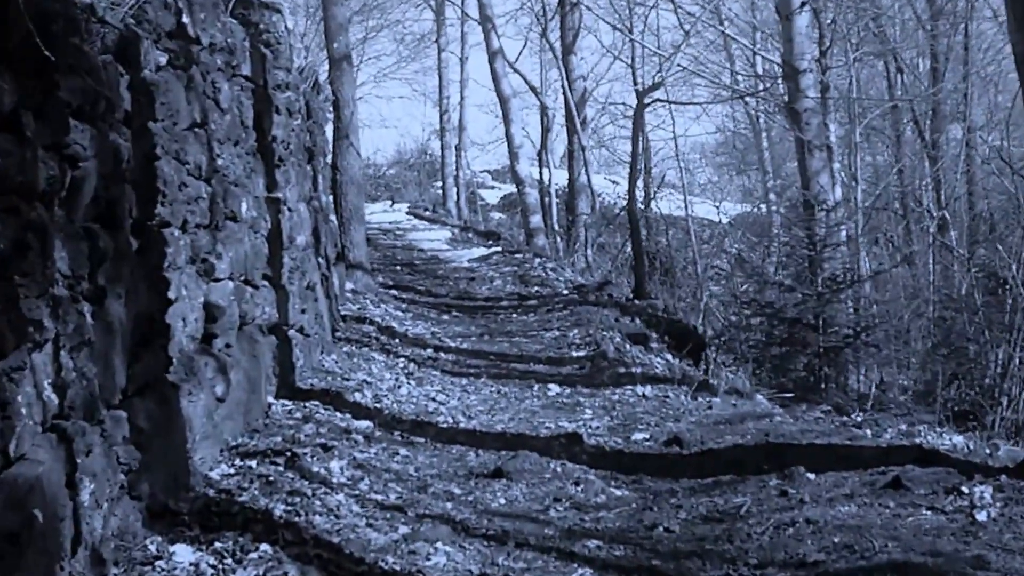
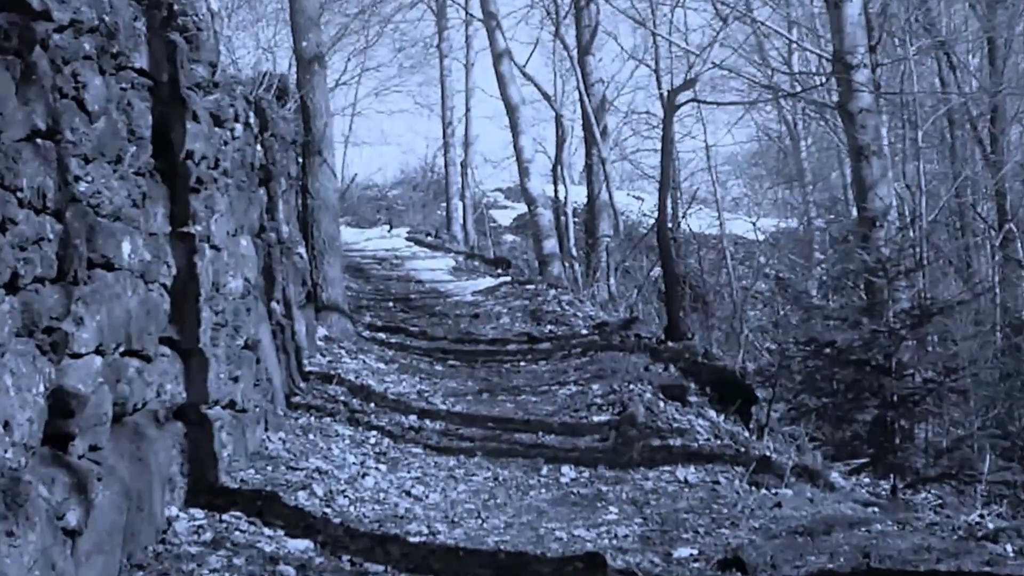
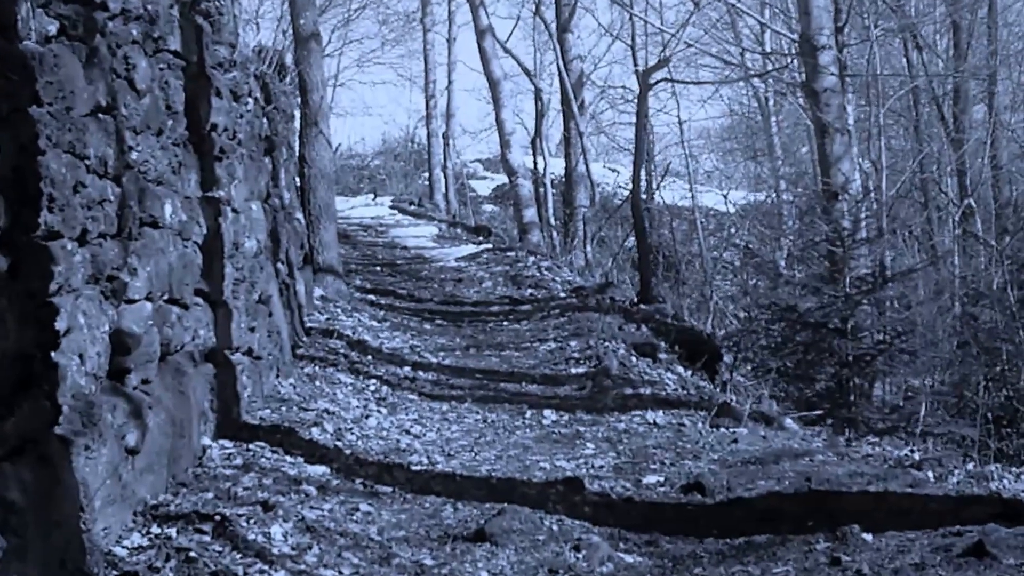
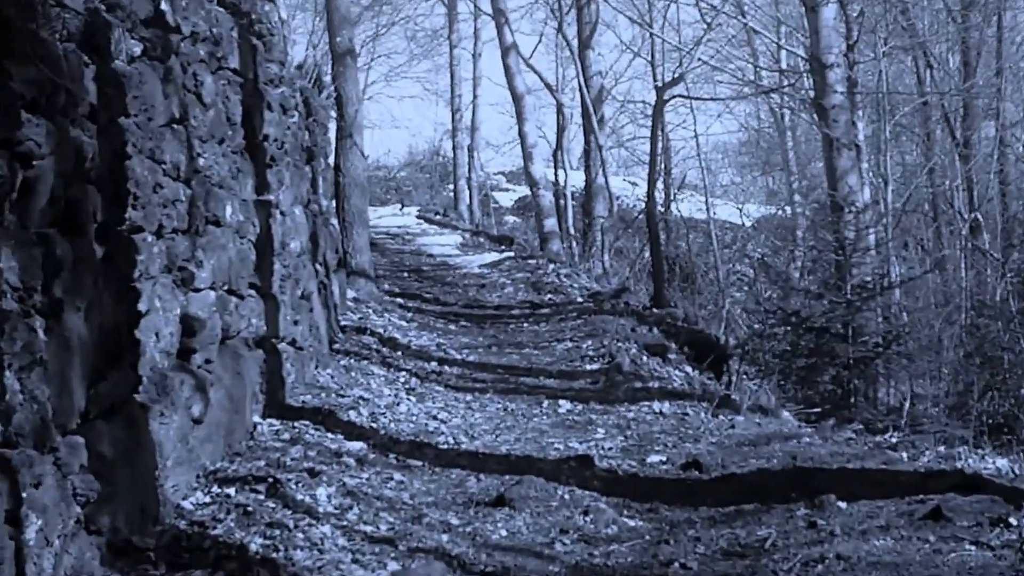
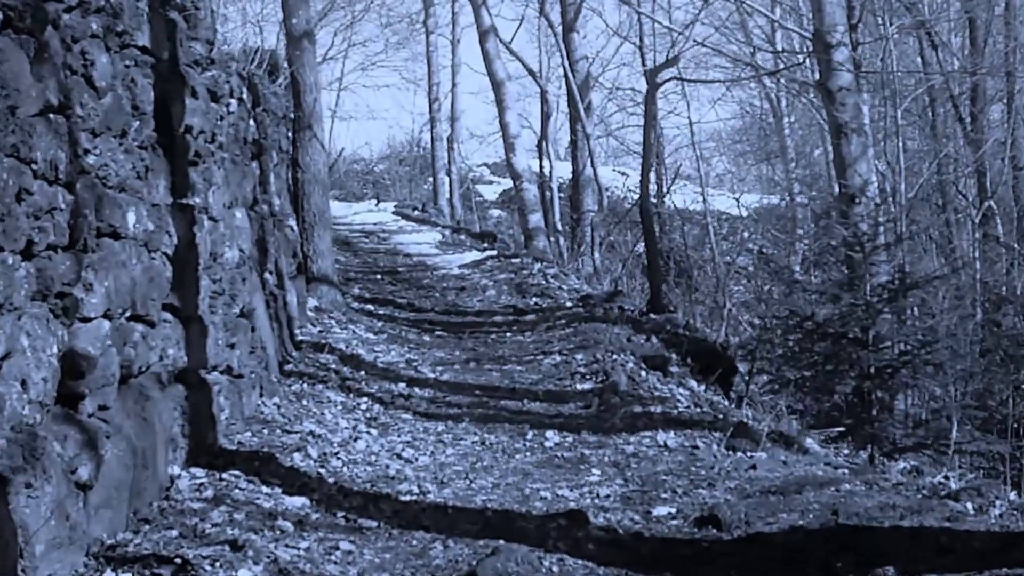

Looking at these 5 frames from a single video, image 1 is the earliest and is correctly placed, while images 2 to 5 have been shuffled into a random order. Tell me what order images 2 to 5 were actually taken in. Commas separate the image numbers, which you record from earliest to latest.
4, 3, 5, 2
